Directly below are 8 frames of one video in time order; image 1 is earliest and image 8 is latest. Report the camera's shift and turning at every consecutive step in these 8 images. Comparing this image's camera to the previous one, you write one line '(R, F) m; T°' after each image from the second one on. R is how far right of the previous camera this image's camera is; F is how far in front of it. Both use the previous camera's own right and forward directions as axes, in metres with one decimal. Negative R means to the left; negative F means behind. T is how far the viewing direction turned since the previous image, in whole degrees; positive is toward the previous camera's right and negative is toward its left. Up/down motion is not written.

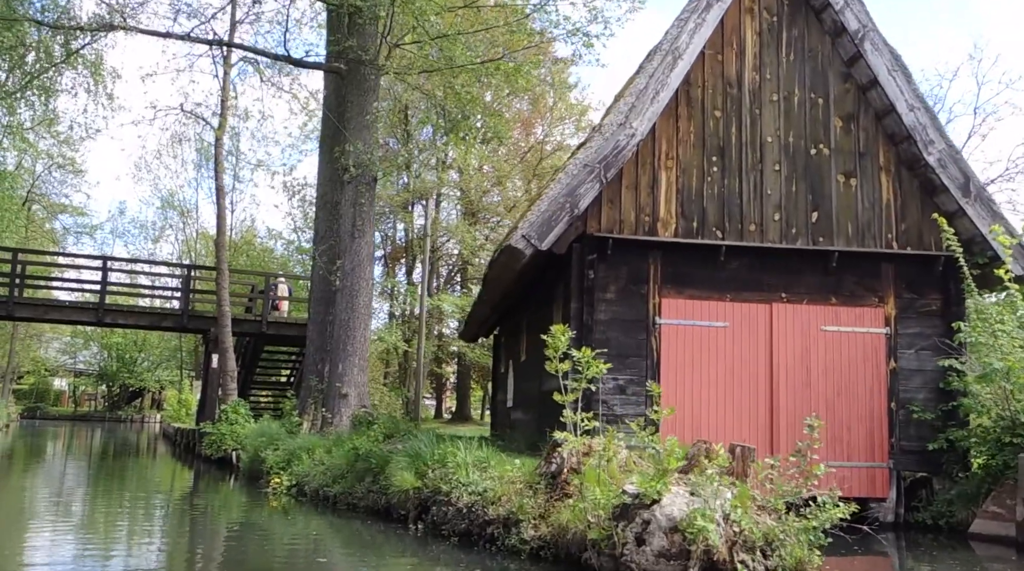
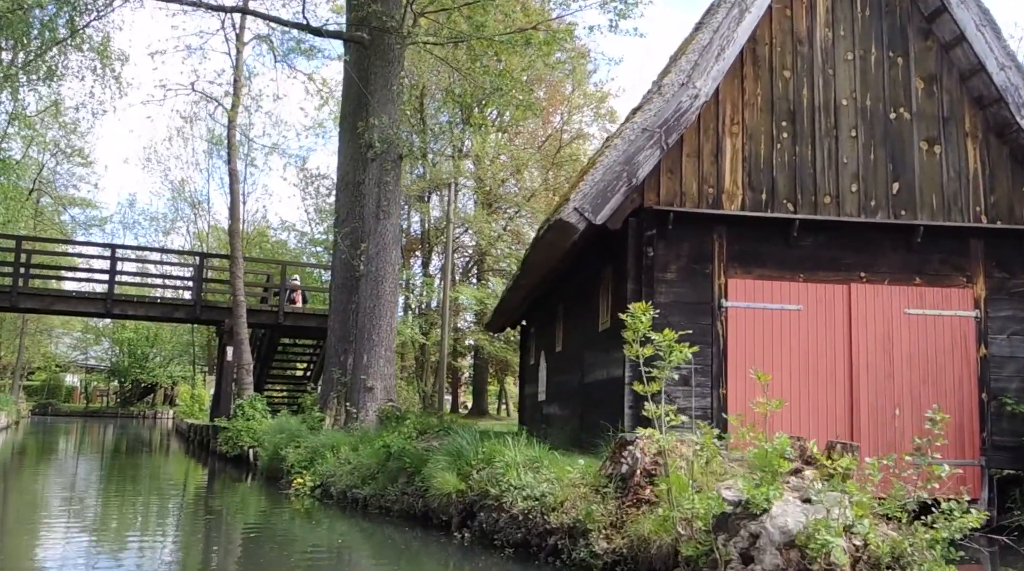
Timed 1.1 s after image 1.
(-0.4, +0.9) m; -1°
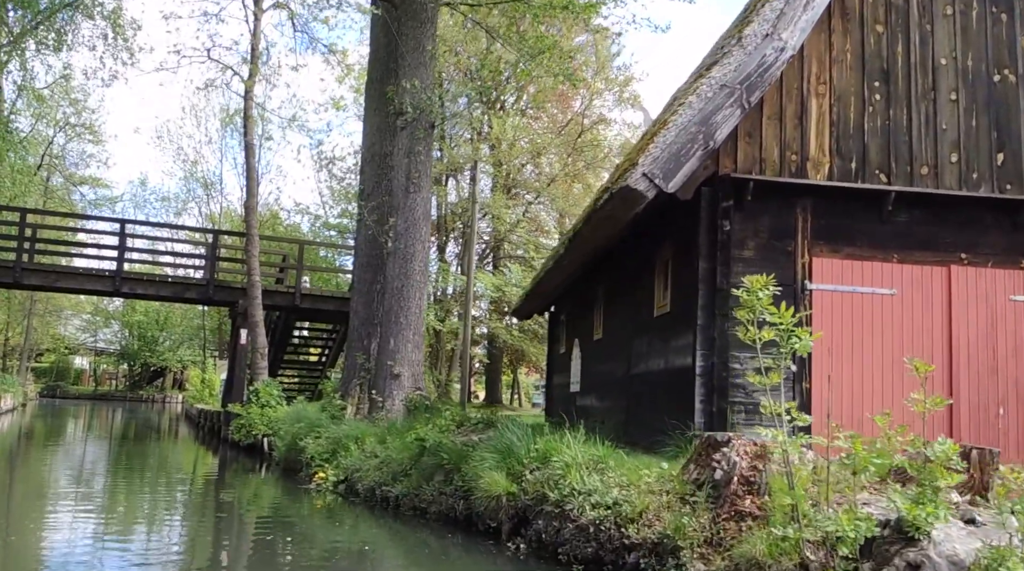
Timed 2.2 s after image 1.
(-0.4, +0.9) m; -1°
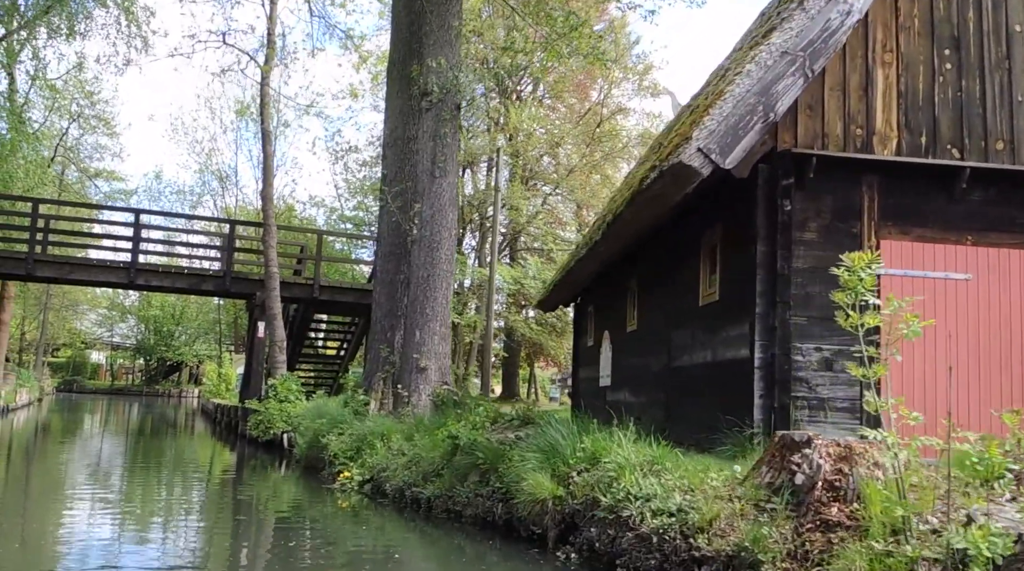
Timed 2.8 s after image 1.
(-0.2, +0.5) m; -1°
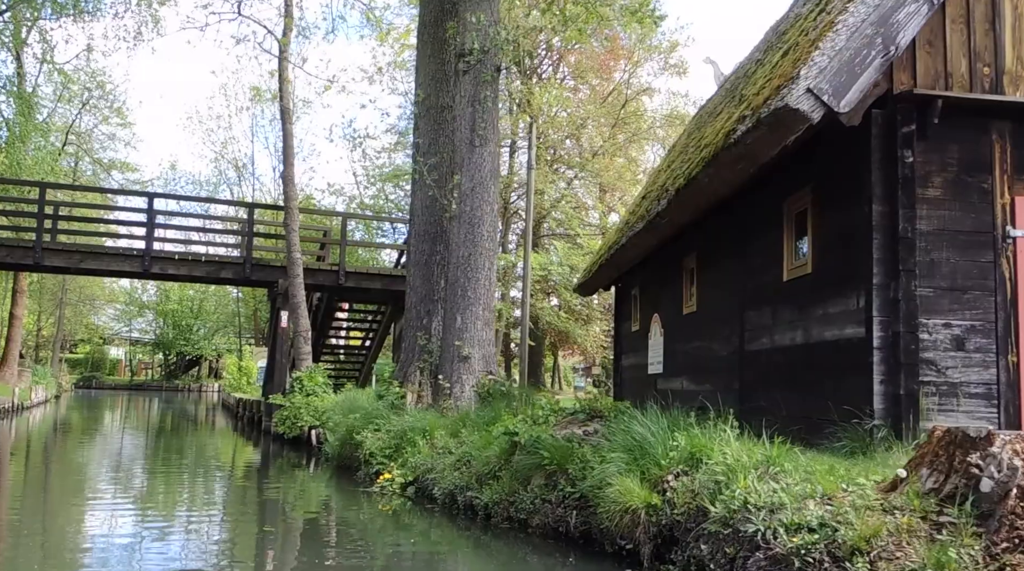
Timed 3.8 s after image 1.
(-0.4, +0.9) m; -1°
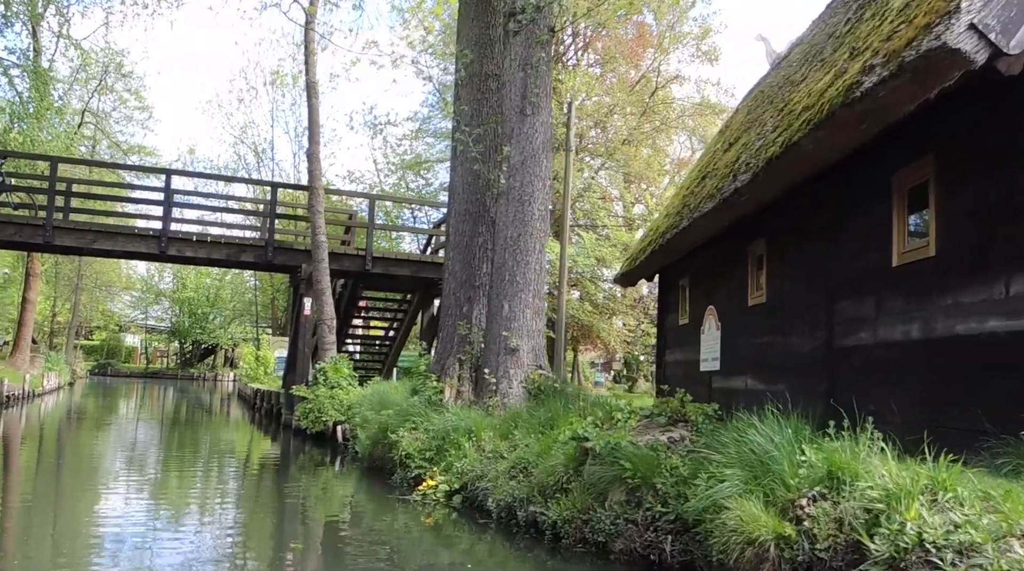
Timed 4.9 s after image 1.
(-0.4, +0.9) m; -1°
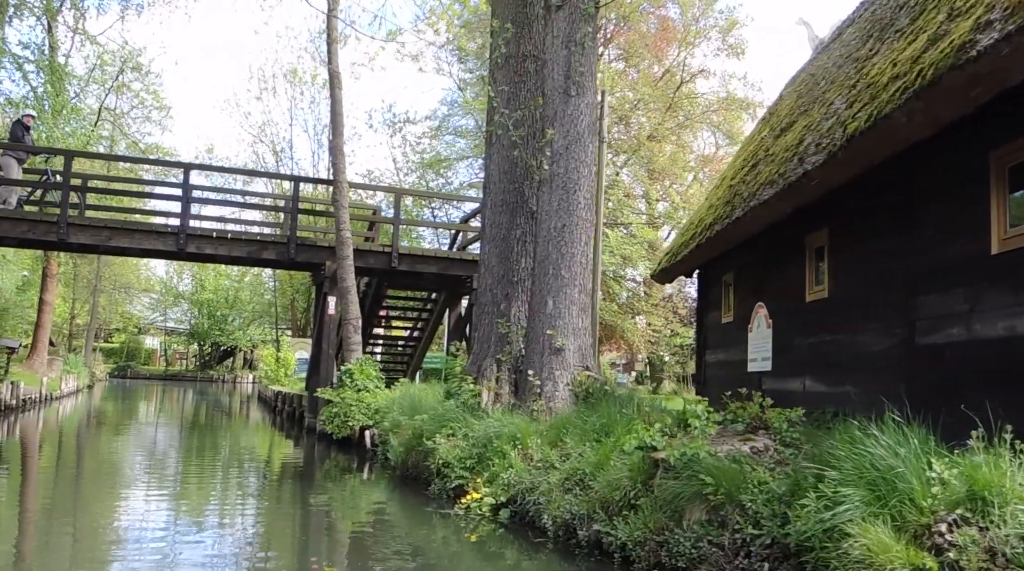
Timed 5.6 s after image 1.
(-0.2, +0.6) m; -1°
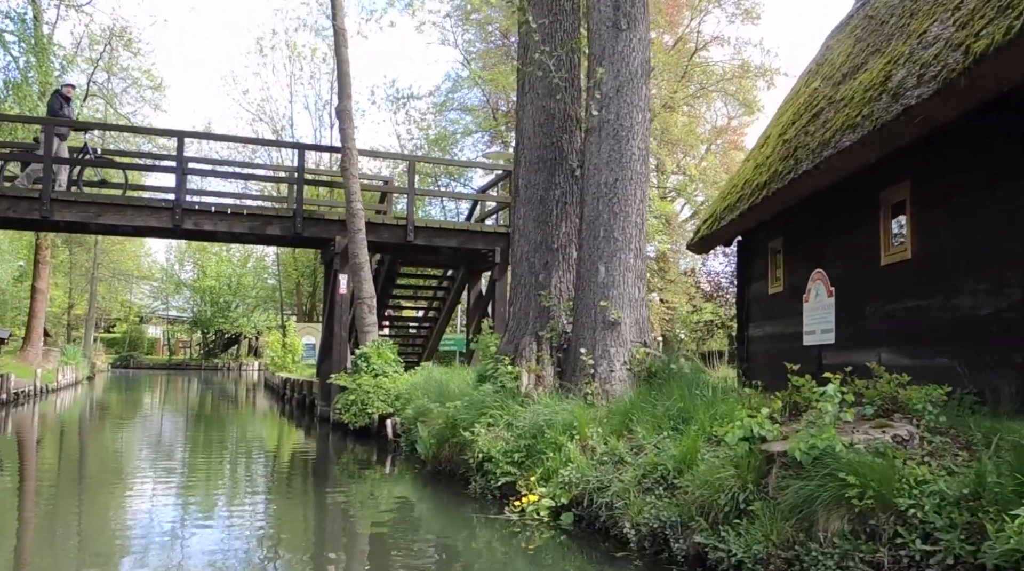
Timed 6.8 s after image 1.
(-0.3, +1.0) m; 0°
